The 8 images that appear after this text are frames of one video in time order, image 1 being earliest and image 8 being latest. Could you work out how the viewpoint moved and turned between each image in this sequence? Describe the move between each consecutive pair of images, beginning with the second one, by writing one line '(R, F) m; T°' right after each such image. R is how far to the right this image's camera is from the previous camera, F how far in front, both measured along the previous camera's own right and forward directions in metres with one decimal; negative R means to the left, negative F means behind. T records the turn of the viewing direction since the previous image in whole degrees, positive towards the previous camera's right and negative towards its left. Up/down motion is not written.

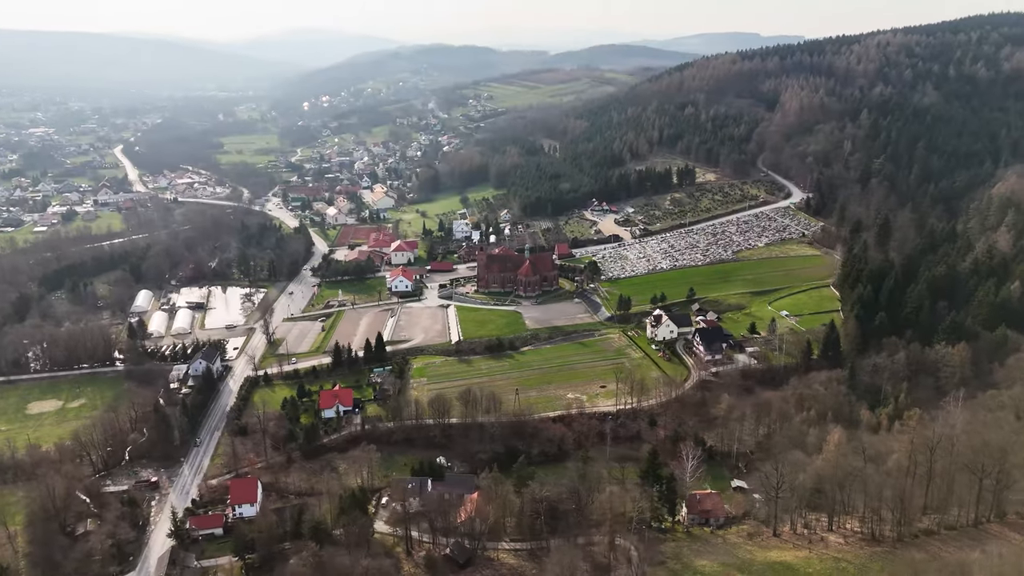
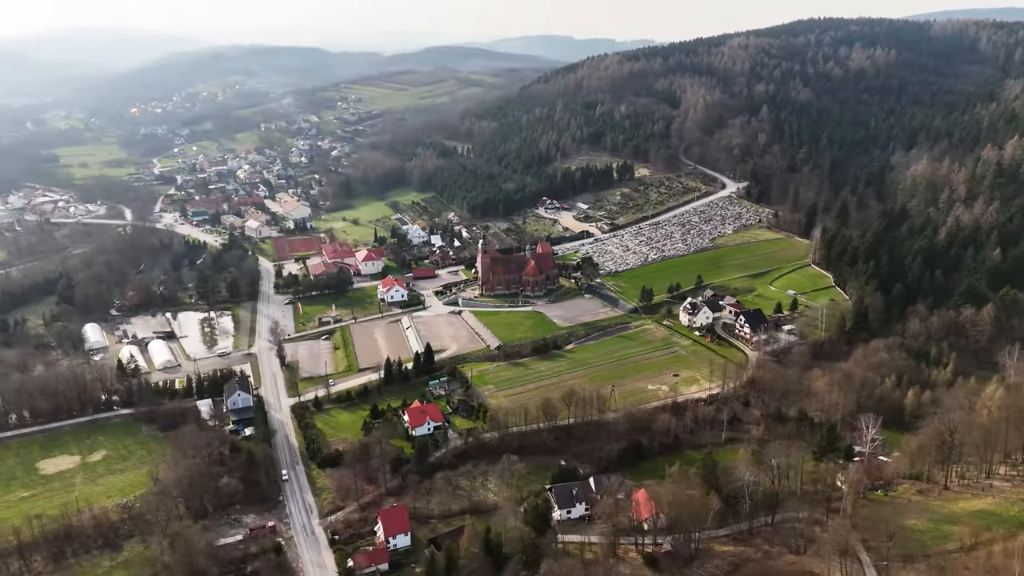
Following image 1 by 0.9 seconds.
(-11.7, +1.5) m; +13°
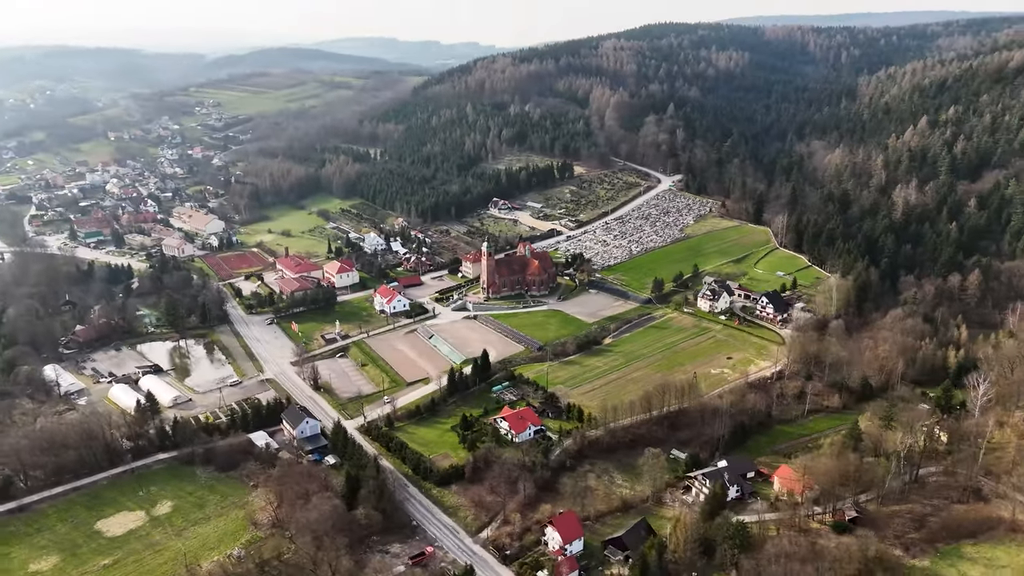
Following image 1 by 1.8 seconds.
(-11.5, +1.5) m; +13°
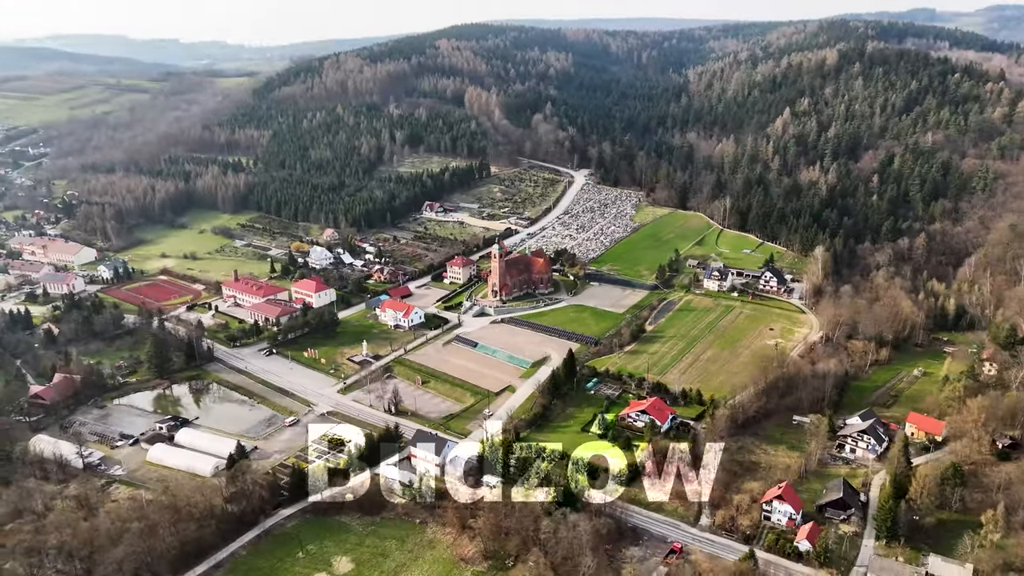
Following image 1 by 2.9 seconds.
(-15.9, +2.9) m; +18°
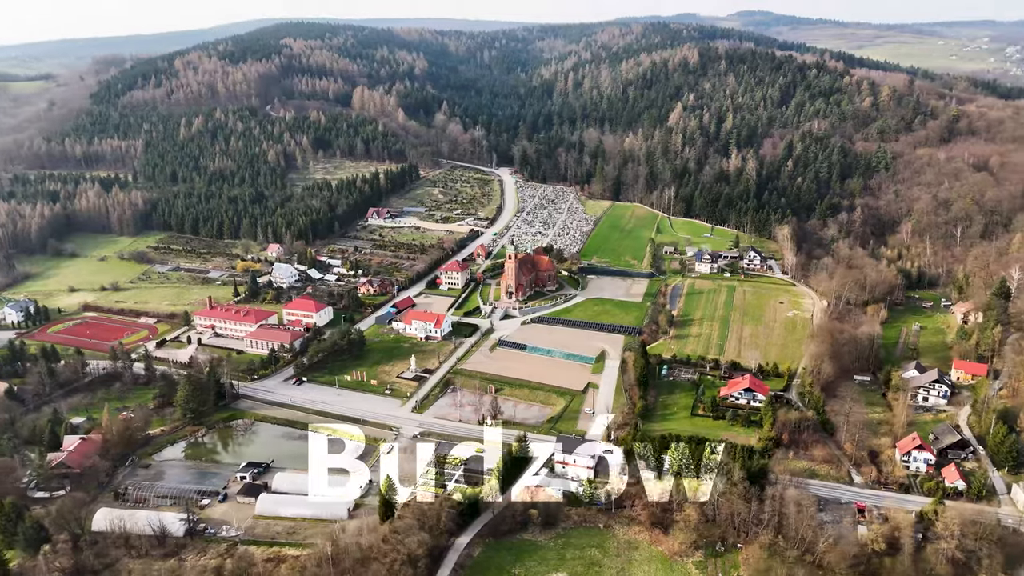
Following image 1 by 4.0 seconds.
(-14.0, +2.4) m; +16°
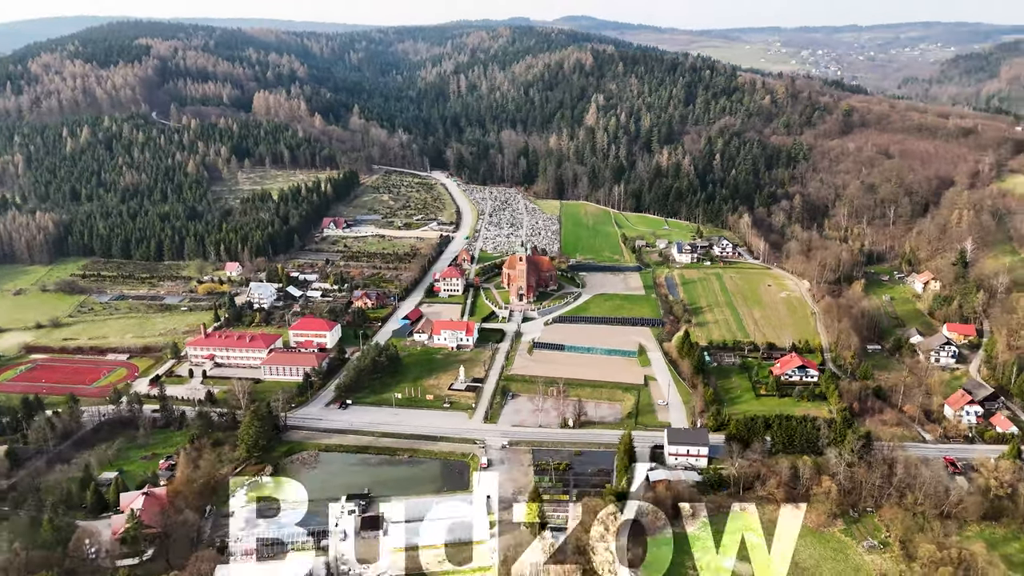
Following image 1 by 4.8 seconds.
(-11.4, +1.7) m; +13°
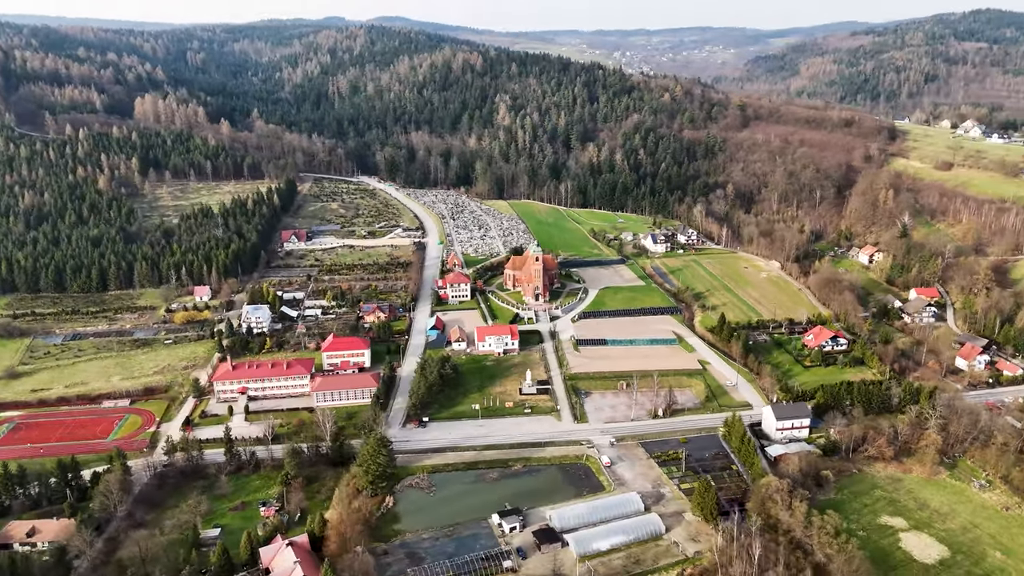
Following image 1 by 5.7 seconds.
(-12.7, +2.0) m; +14°
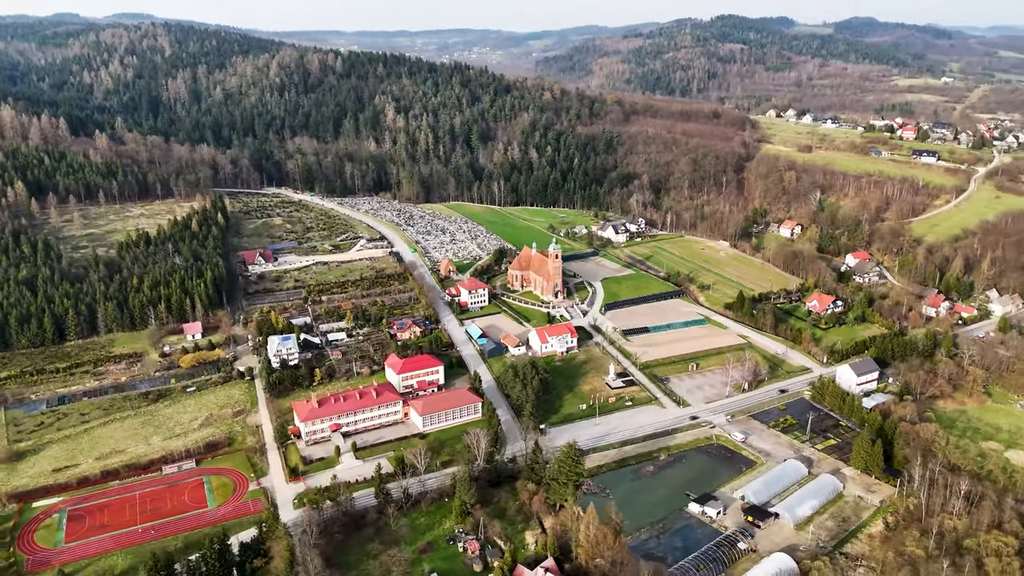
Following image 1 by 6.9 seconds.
(-15.6, +2.9) m; +18°
